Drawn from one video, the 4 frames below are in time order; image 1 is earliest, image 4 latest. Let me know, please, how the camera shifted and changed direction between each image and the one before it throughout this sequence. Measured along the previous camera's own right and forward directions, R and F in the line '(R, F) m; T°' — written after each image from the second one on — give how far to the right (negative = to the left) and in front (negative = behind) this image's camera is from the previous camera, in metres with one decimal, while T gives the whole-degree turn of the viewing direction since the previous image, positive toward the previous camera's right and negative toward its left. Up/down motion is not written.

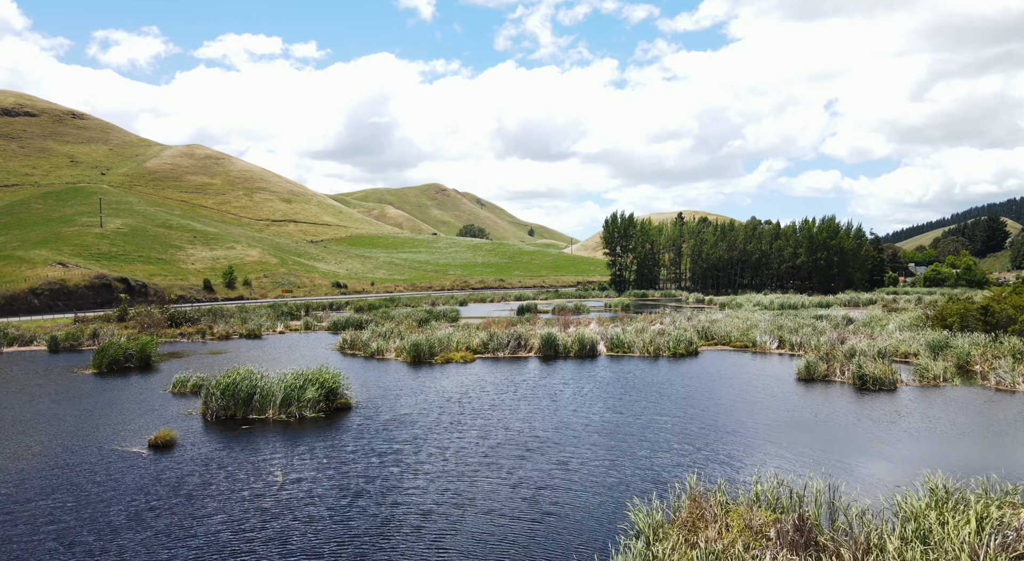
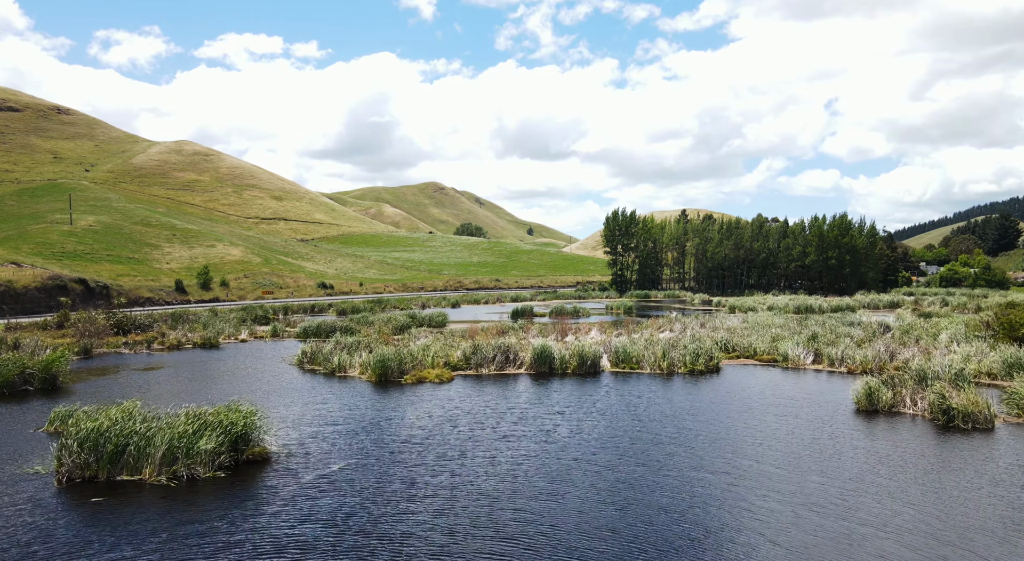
(+0.6, +6.2) m; 0°
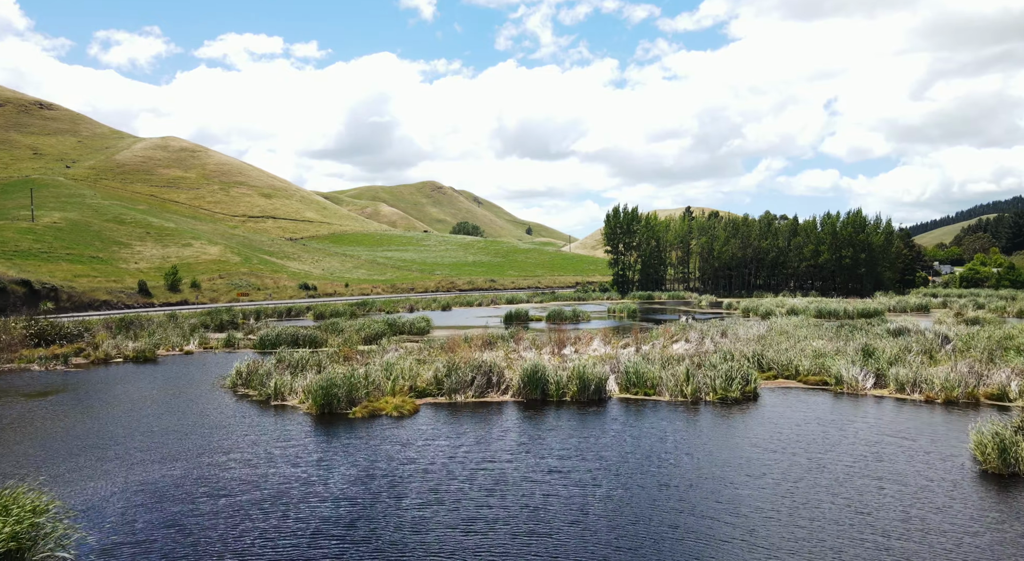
(+0.6, +7.0) m; 0°
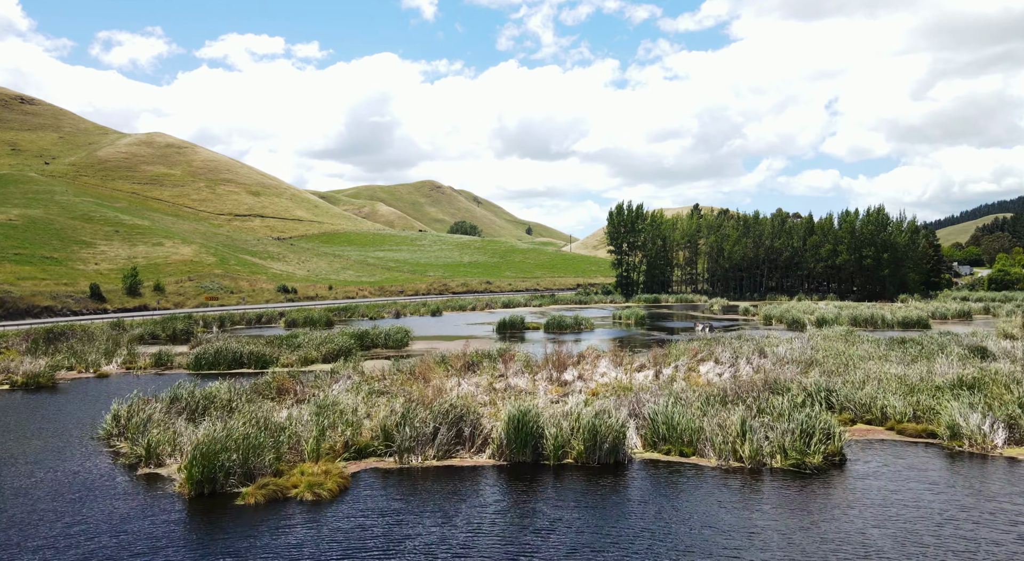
(+0.6, +7.9) m; 0°
